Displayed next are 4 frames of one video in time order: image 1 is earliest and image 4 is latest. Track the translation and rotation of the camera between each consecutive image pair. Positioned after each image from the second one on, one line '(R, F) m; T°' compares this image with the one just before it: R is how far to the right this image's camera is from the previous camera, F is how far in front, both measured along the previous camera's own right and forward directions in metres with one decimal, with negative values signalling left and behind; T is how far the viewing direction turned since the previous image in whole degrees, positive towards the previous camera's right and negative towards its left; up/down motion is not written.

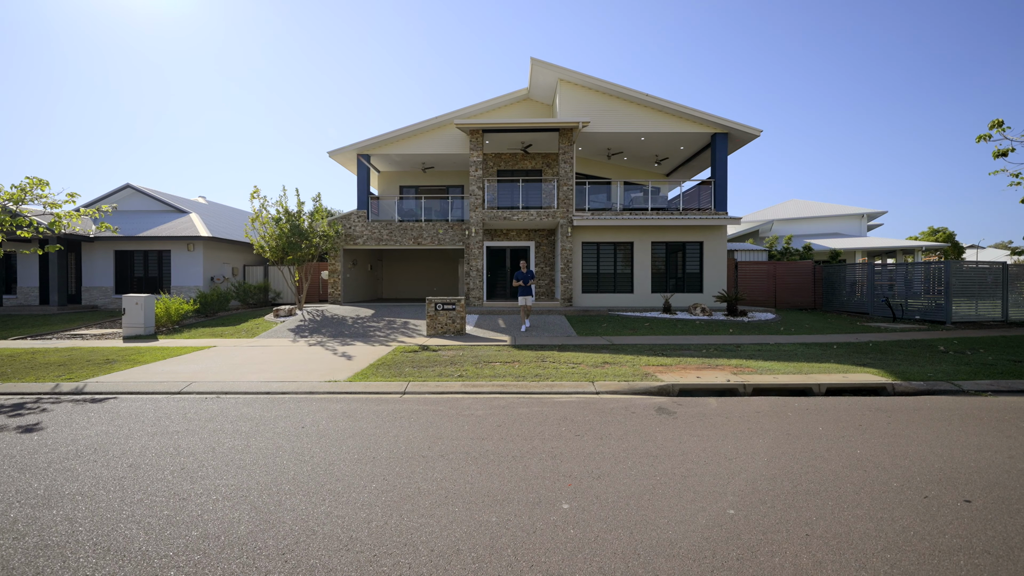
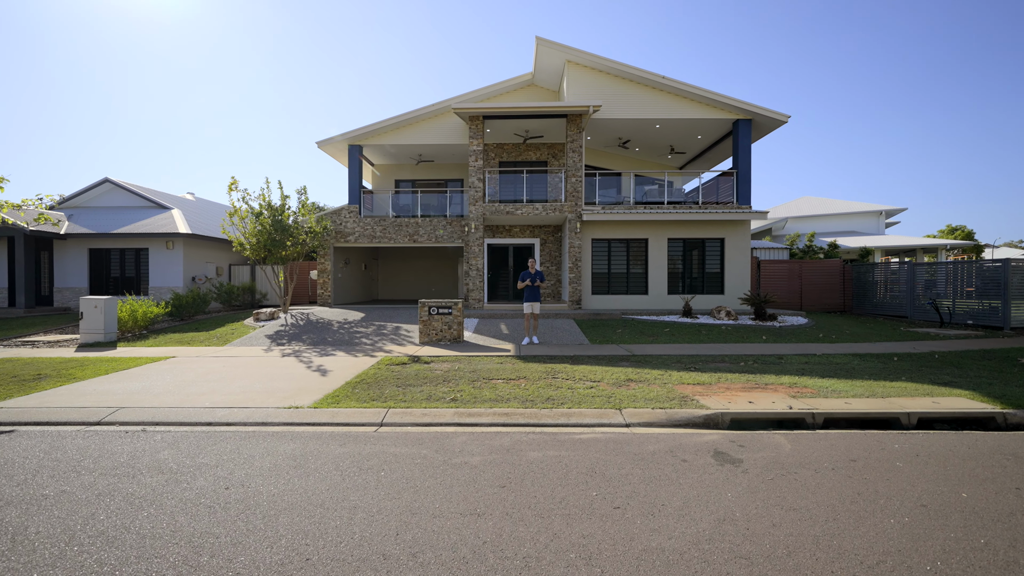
(-0.1, +1.5) m; 0°
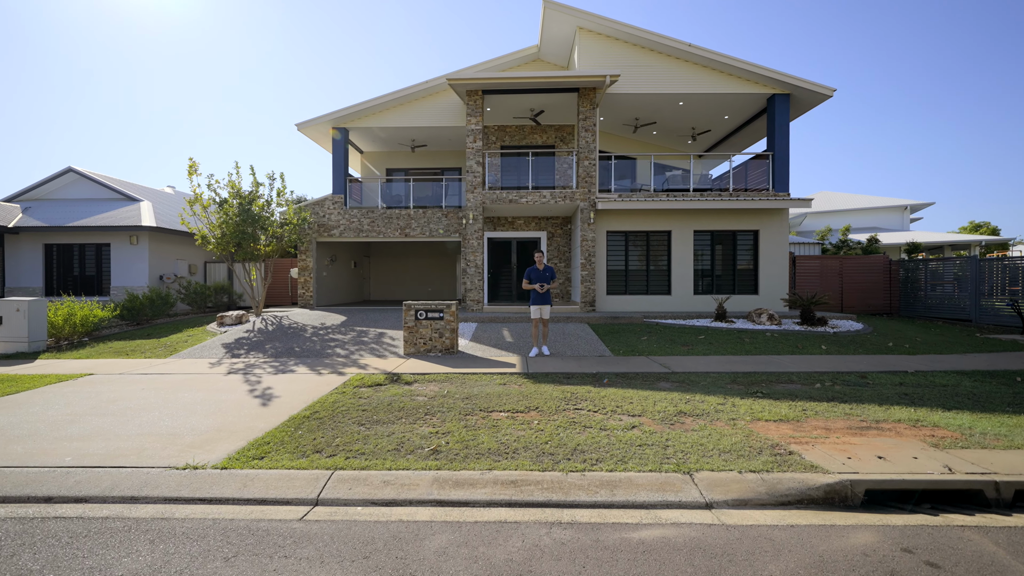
(-0.1, +2.0) m; 0°
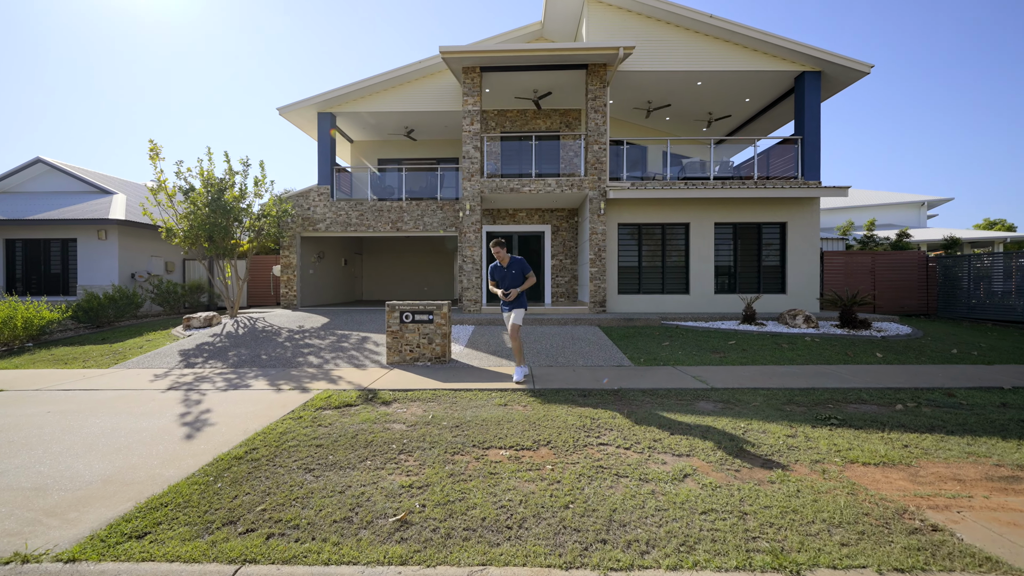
(0.0, +1.4) m; 0°
